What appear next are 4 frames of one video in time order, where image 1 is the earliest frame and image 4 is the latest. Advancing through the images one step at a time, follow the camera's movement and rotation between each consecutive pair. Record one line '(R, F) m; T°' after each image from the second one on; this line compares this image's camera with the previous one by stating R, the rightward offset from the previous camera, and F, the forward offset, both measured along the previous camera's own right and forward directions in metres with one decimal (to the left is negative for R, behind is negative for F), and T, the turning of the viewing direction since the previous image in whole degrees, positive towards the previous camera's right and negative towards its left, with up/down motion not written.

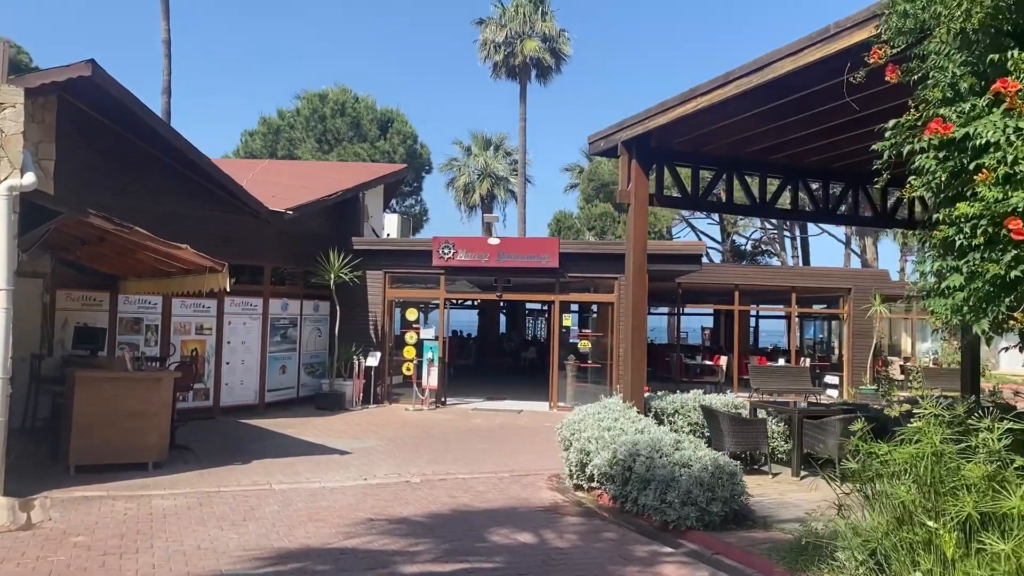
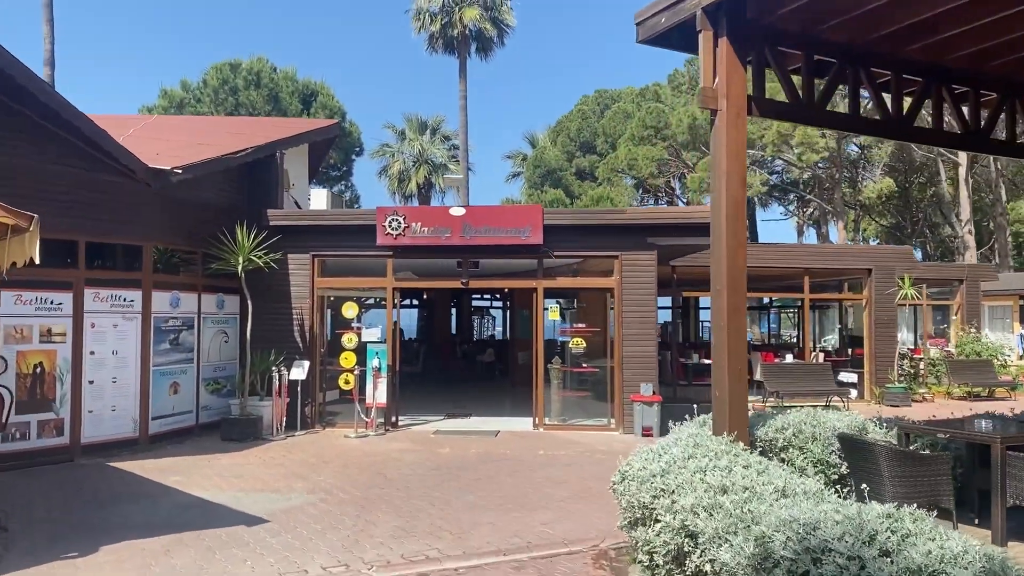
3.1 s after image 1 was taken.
(-0.5, +3.4) m; +5°
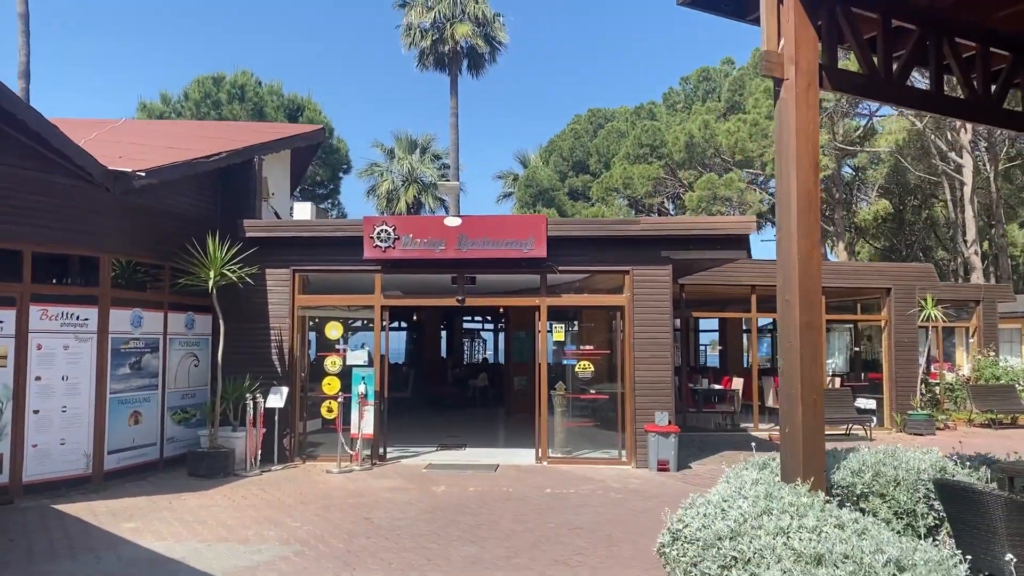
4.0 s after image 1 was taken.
(-0.2, +1.0) m; +1°
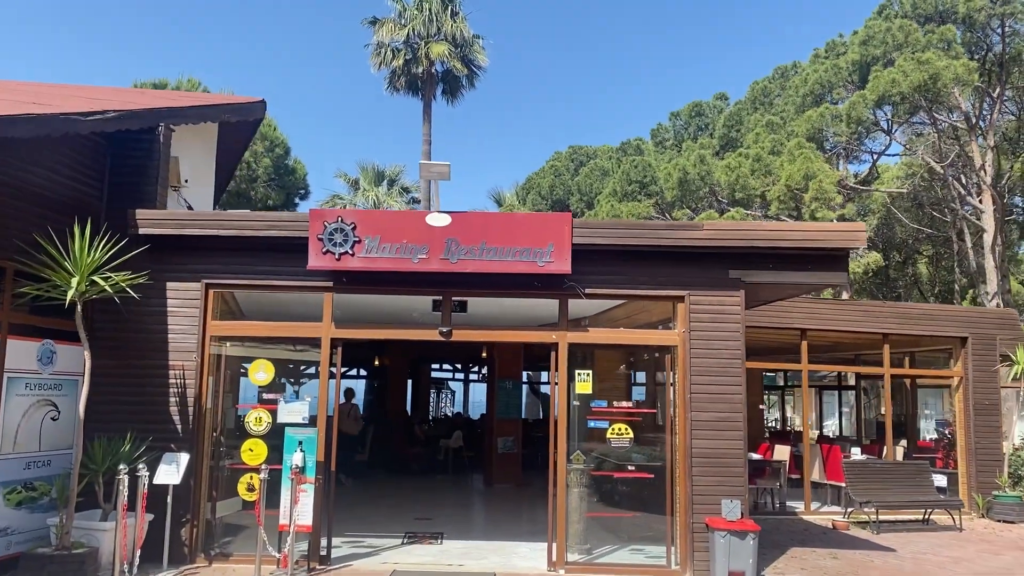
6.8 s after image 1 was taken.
(-0.4, +3.0) m; +2°
